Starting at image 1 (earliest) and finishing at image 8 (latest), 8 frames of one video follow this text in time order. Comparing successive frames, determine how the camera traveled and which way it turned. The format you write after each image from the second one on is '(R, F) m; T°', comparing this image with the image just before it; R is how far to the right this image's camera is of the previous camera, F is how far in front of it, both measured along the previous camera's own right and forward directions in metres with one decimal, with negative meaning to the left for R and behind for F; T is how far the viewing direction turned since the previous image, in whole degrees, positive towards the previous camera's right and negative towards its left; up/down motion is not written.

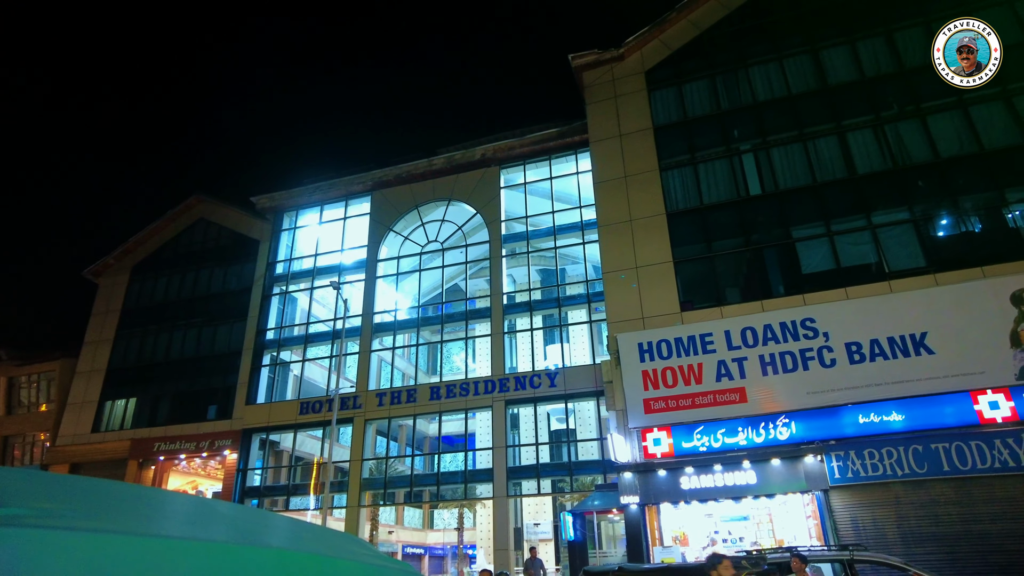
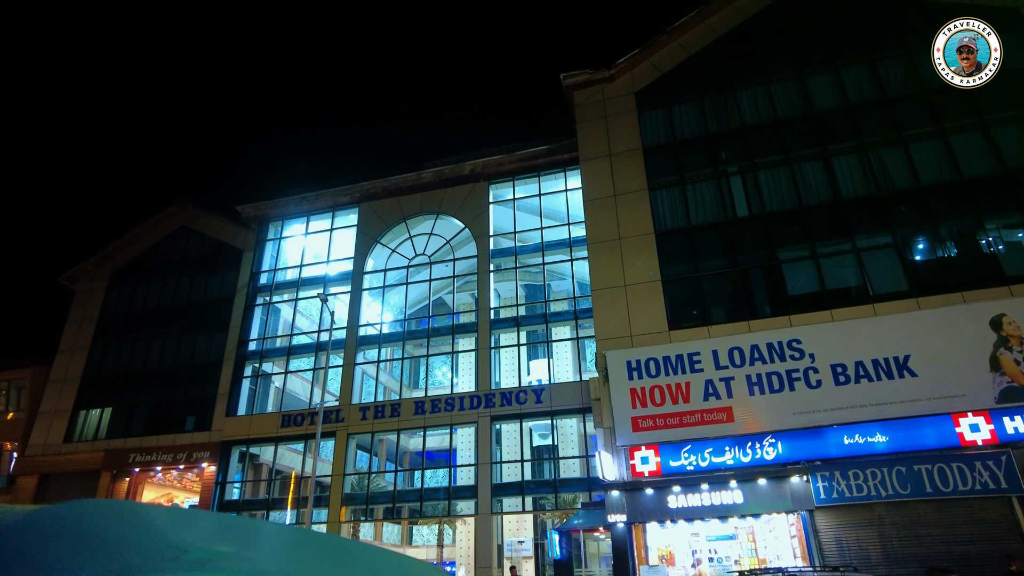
(-0.3, 0.0) m; +2°
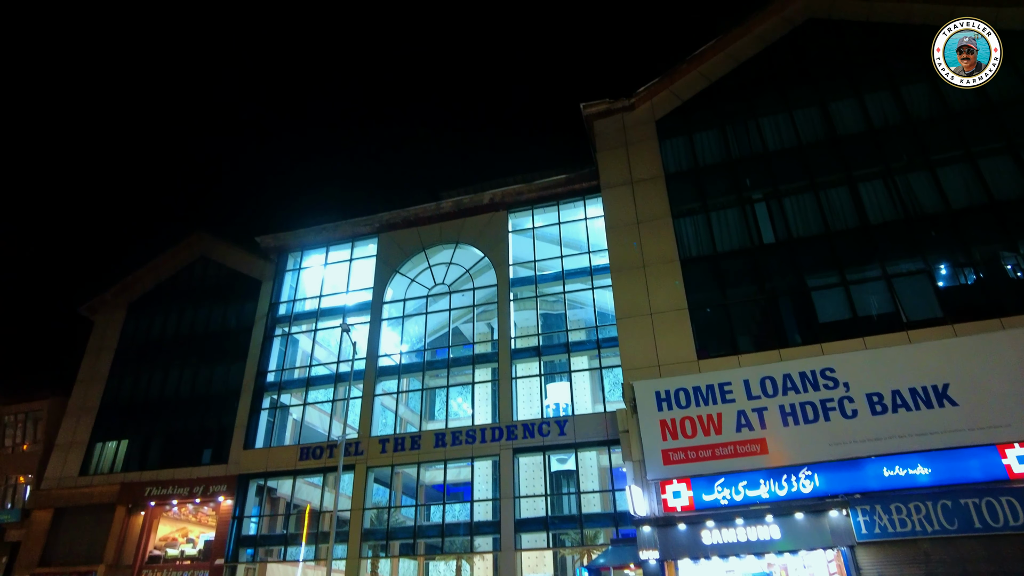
(-0.5, +0.3) m; -1°
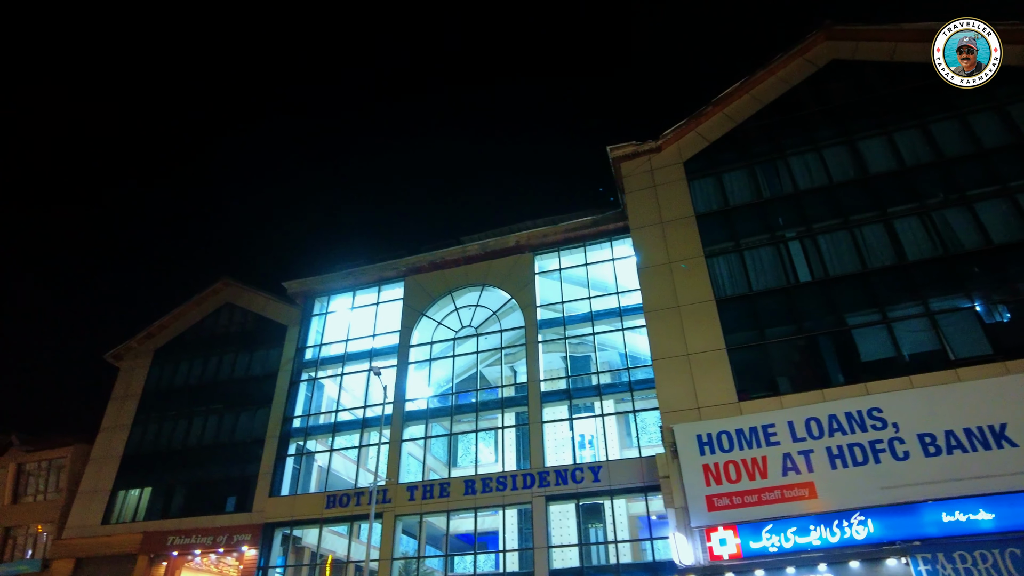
(-0.7, +0.2) m; -1°
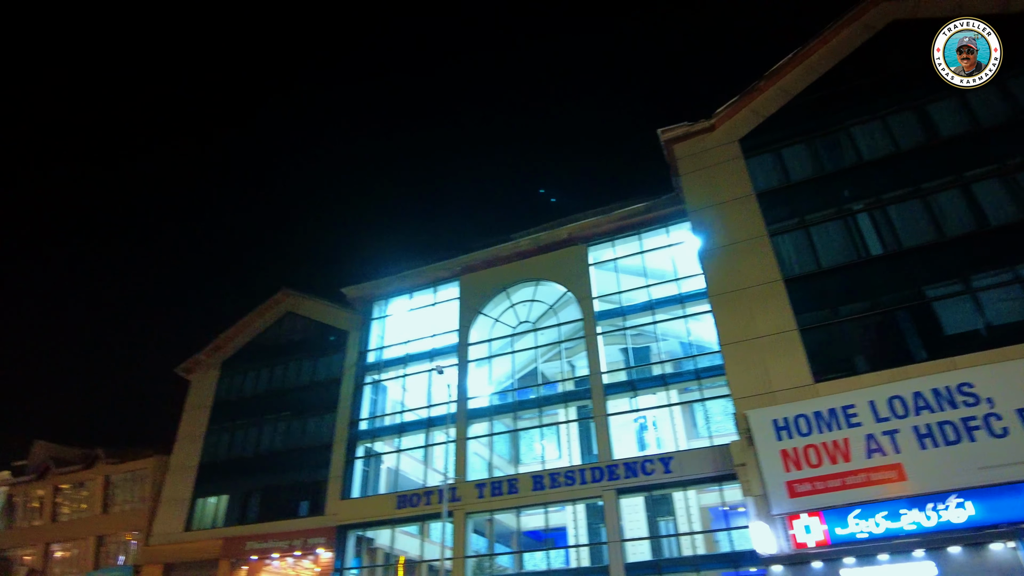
(-0.3, +0.3) m; -4°
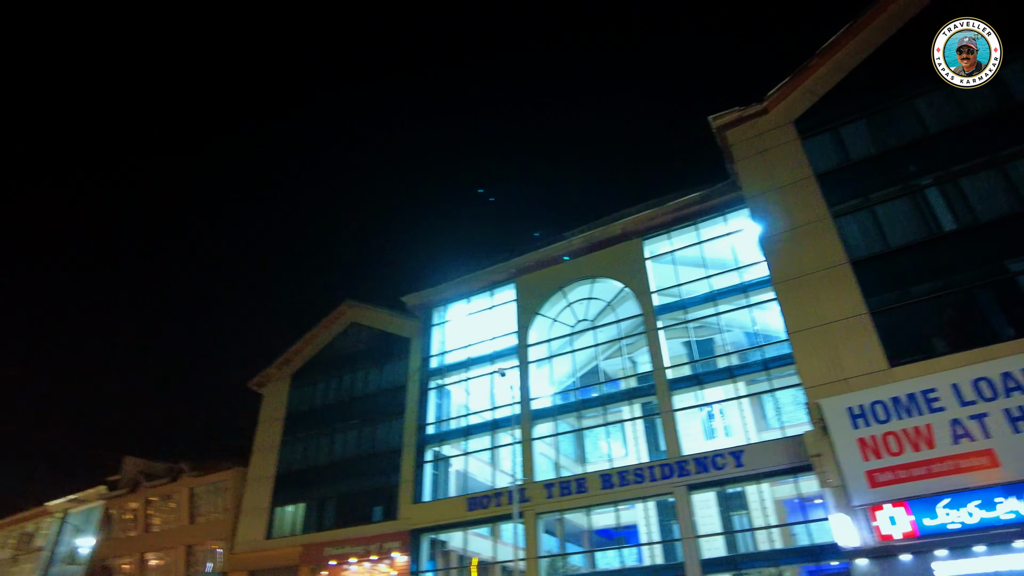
(-0.1, 0.0) m; -5°
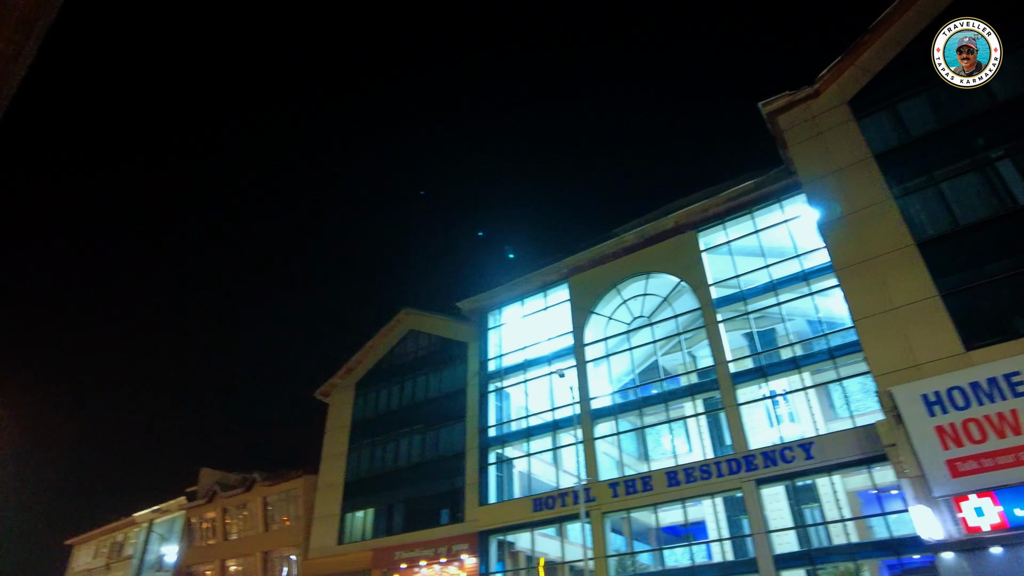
(-0.1, -0.1) m; -4°
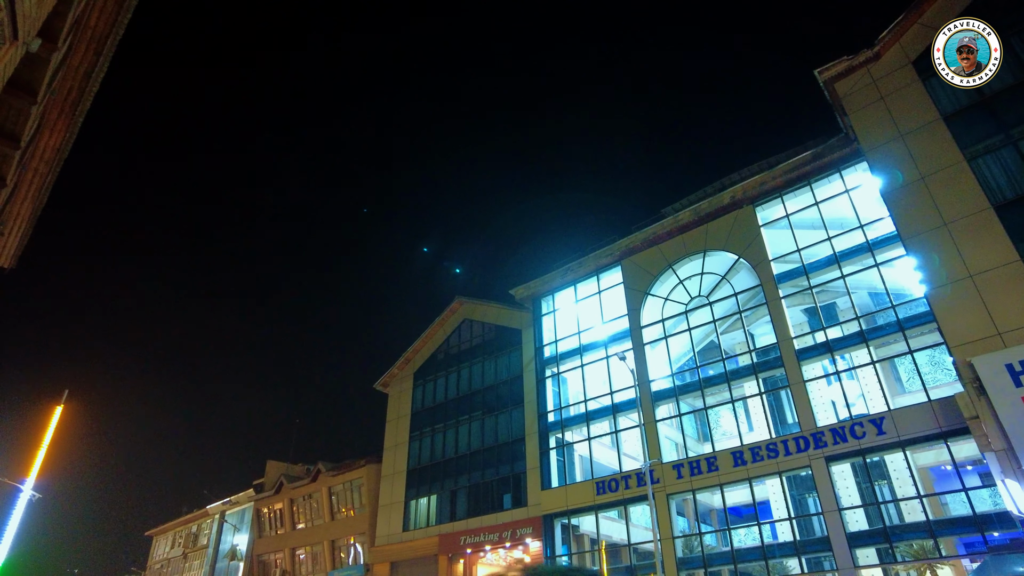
(-0.4, 0.0) m; -4°
